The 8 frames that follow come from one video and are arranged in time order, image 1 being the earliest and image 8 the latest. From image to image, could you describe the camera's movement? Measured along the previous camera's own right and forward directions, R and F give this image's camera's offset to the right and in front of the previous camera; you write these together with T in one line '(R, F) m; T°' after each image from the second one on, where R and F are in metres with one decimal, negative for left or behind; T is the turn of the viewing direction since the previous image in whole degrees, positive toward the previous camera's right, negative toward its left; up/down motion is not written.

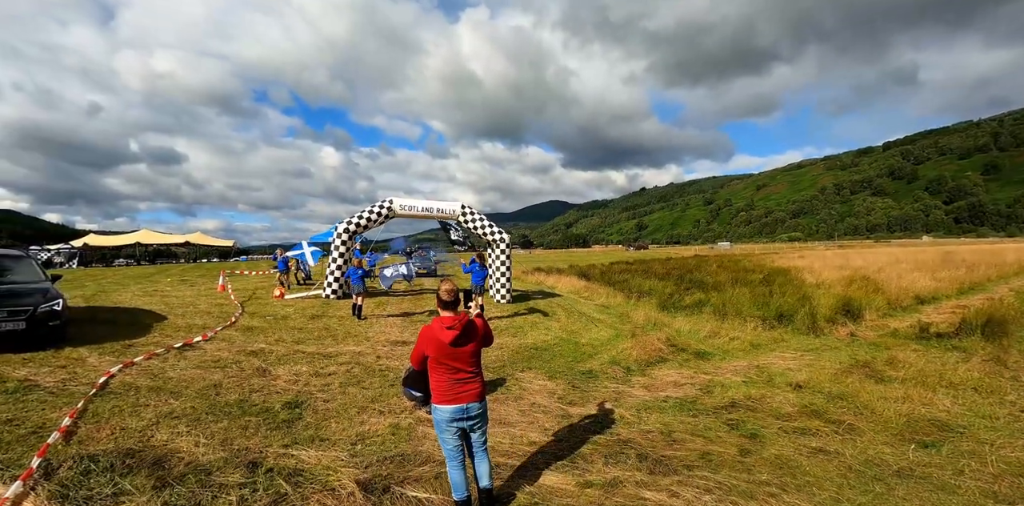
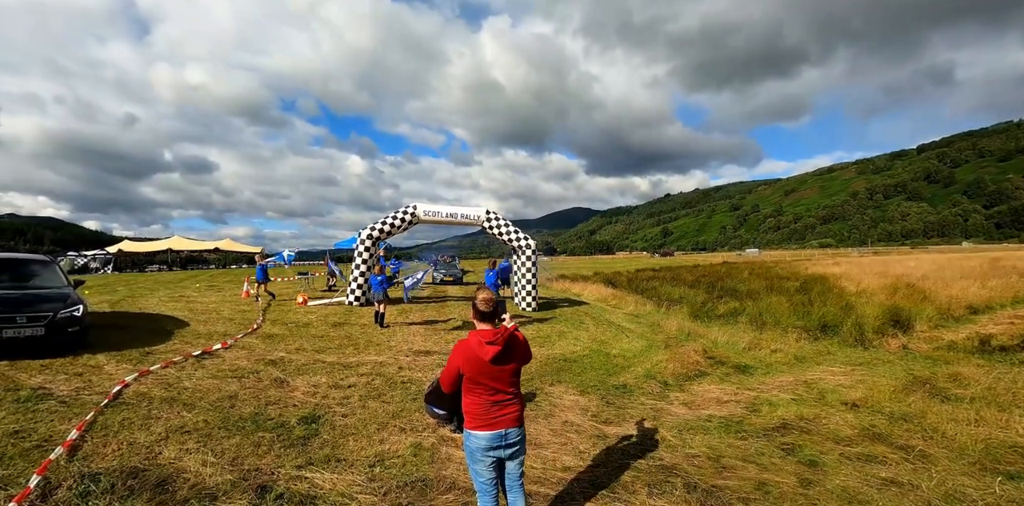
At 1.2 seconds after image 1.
(-0.1, +0.5) m; -3°
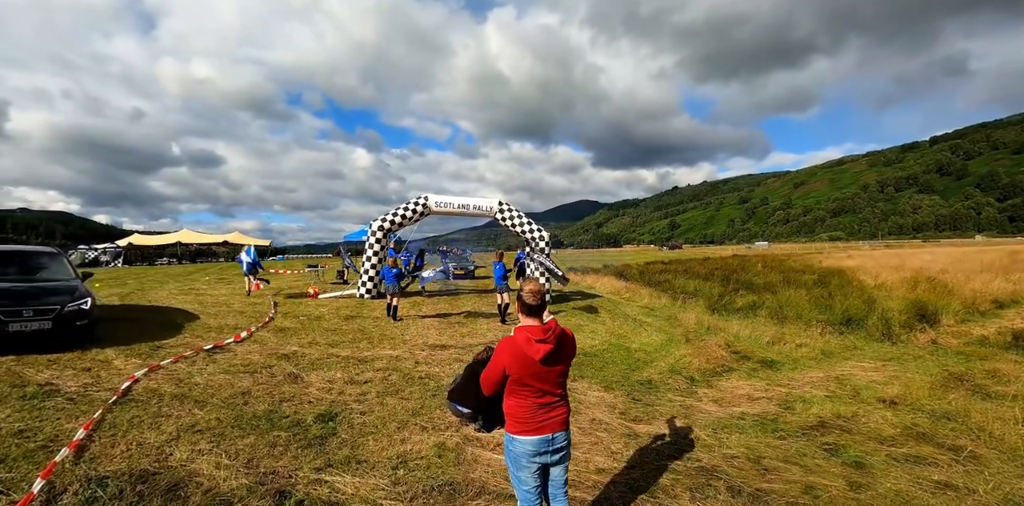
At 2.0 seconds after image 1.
(-0.2, +0.3) m; -1°
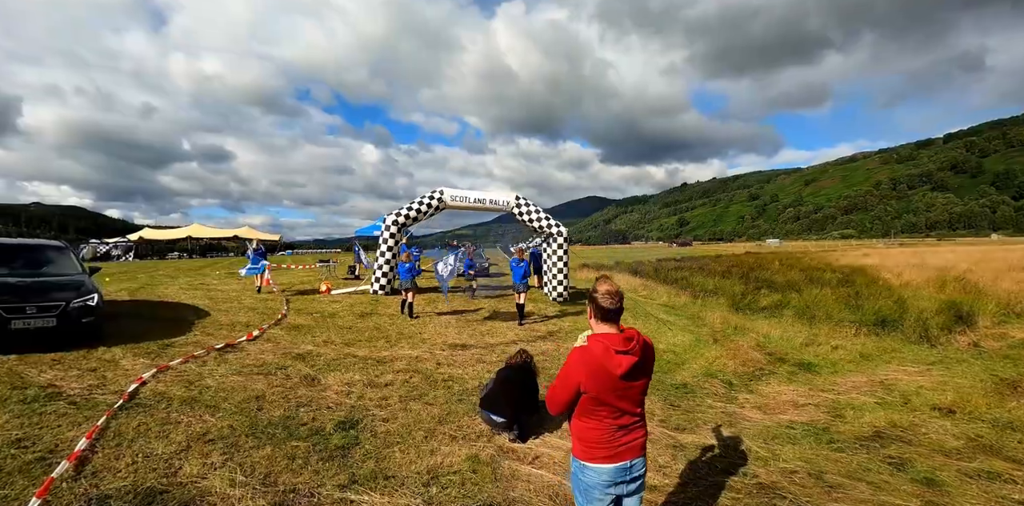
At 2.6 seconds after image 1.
(-0.3, +0.5) m; -1°
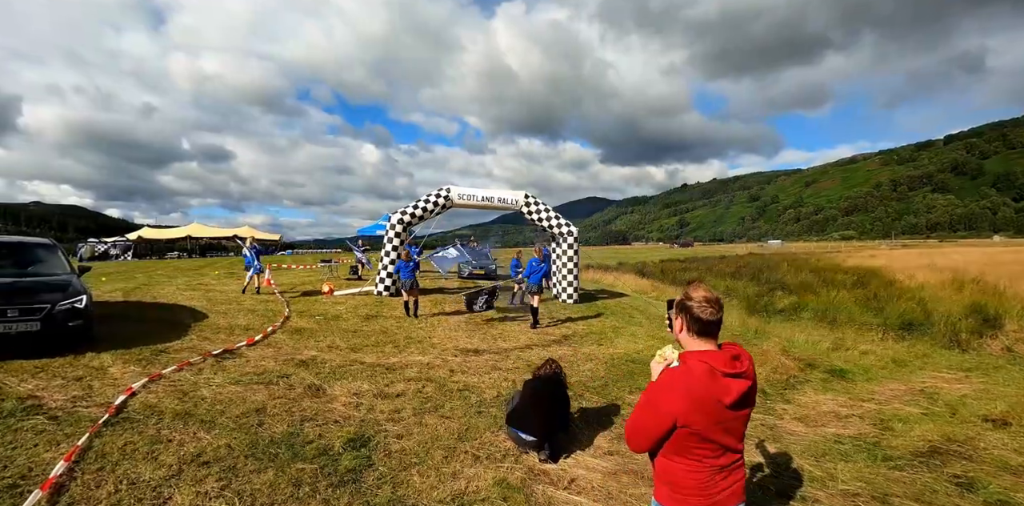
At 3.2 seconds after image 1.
(-0.3, +0.5) m; 0°
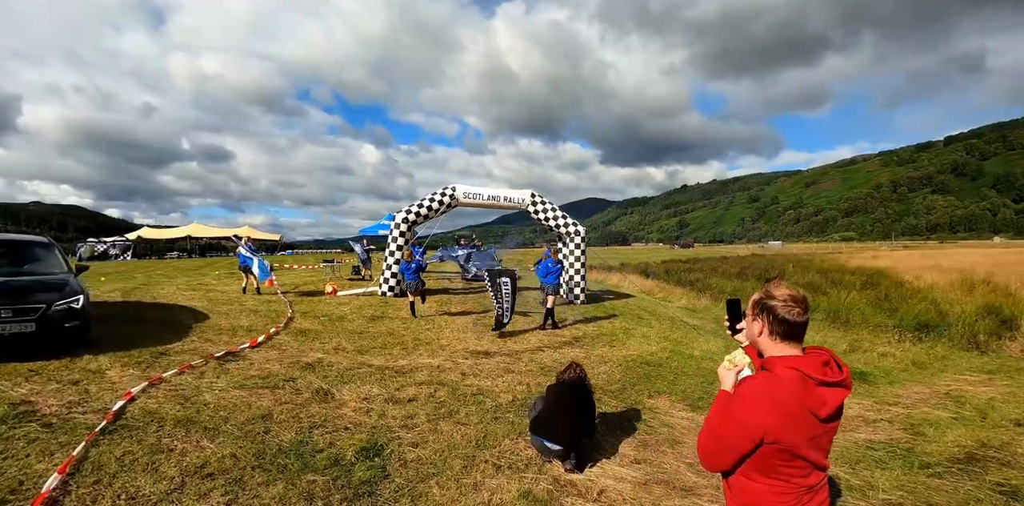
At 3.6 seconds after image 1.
(-0.2, +0.3) m; 0°
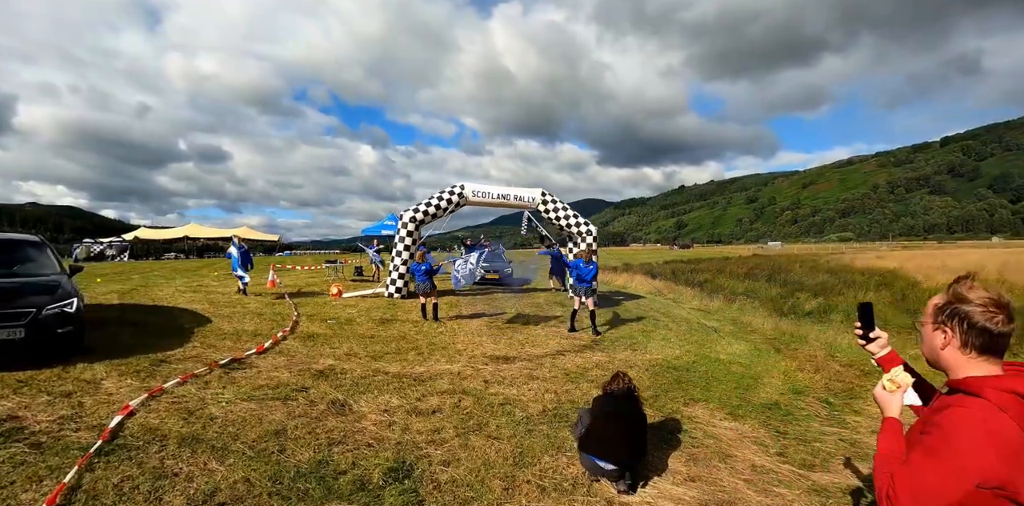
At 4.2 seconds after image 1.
(-0.4, +0.4) m; 0°
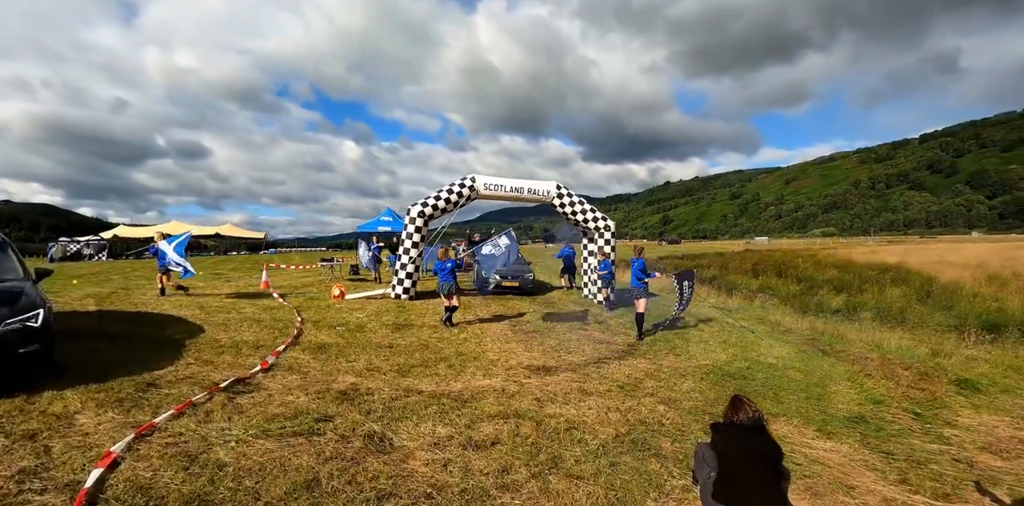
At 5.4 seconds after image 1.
(-0.8, +0.9) m; +2°
